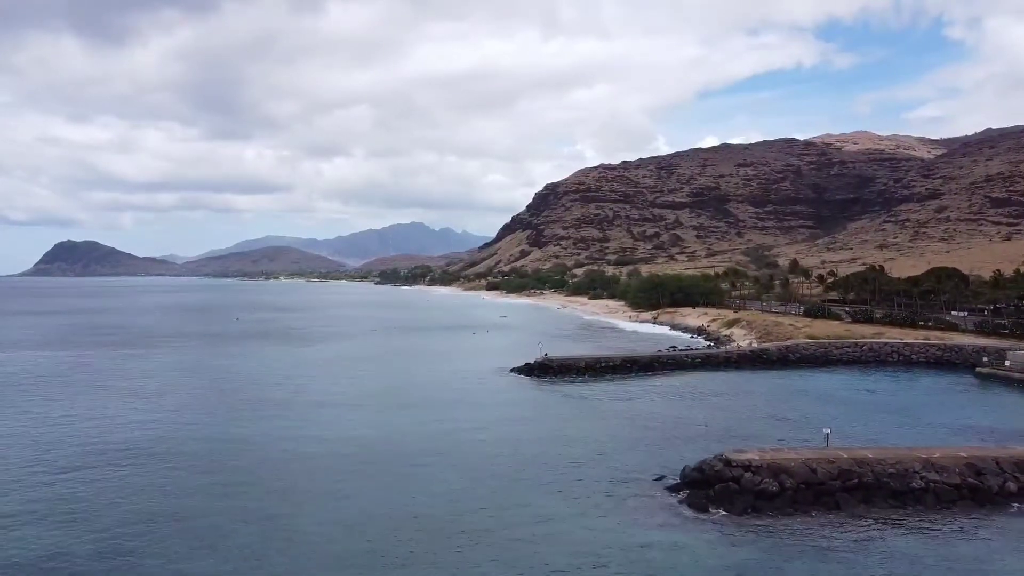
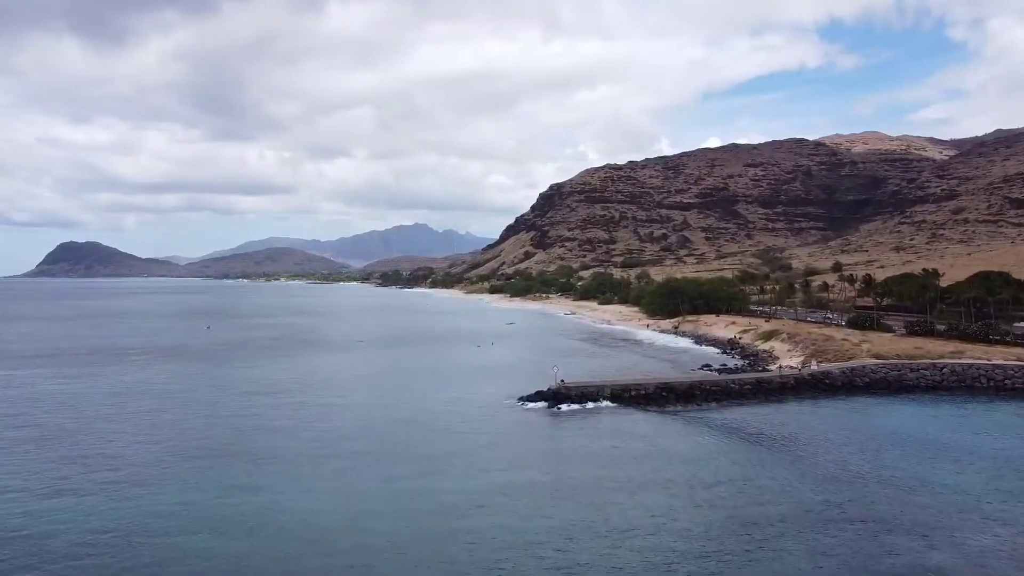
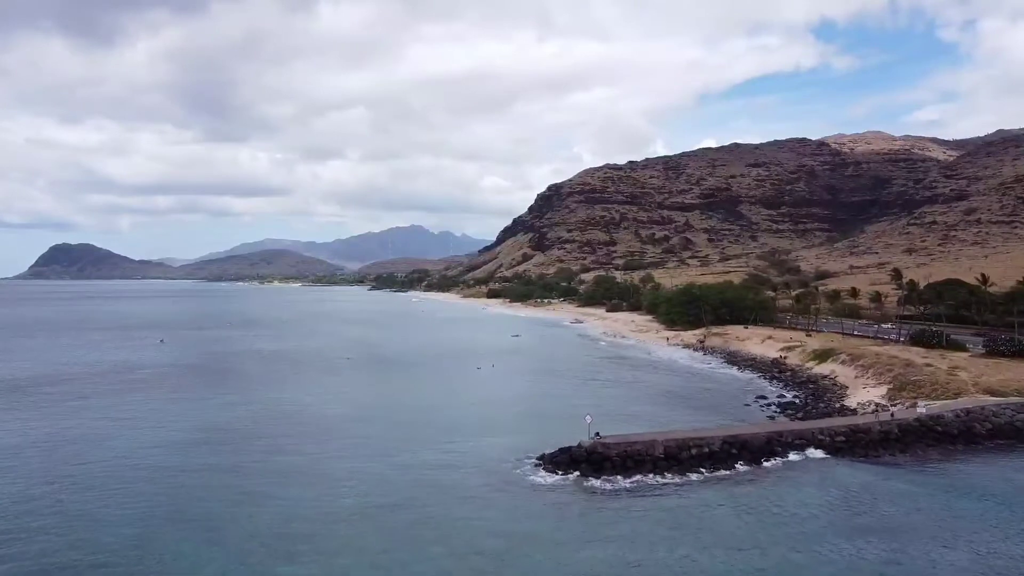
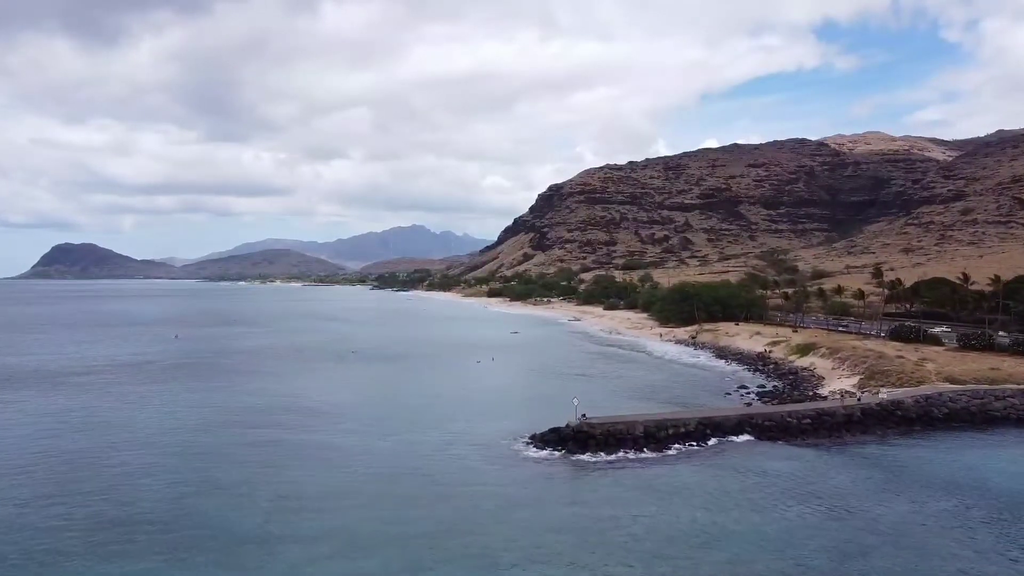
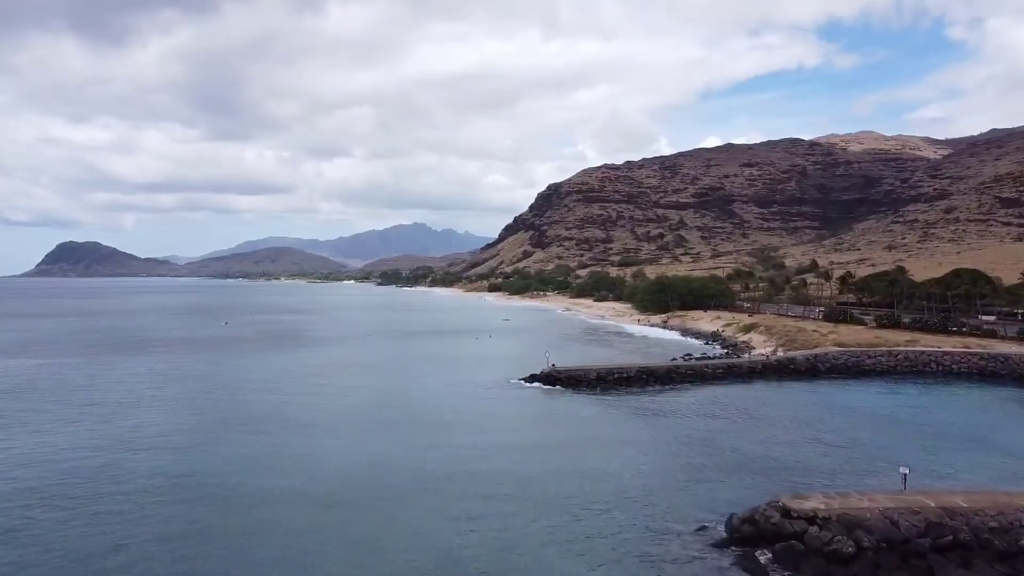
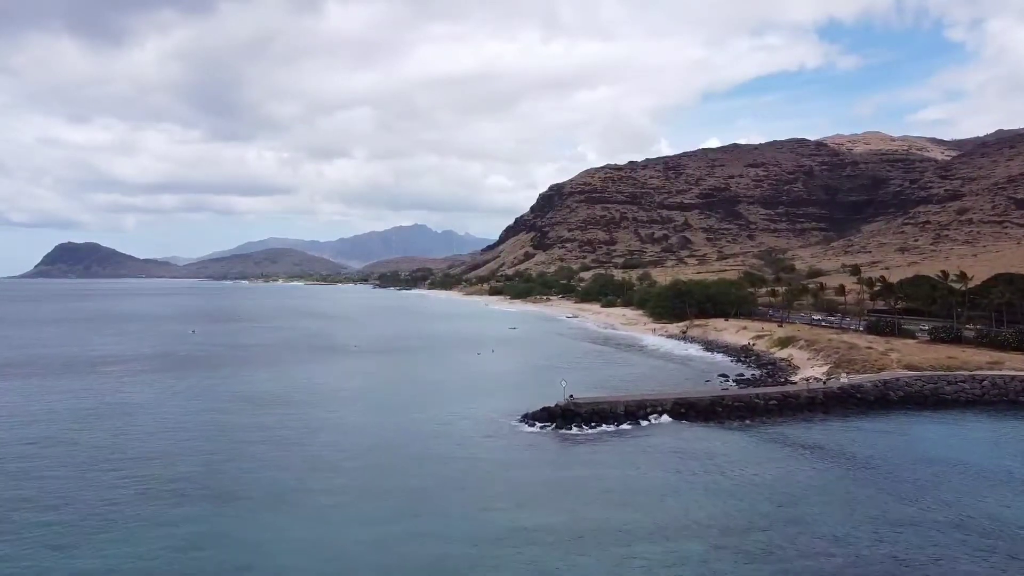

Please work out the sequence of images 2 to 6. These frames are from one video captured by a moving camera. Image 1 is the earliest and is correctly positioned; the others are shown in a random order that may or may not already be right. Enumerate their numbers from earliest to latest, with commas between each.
5, 2, 6, 4, 3
